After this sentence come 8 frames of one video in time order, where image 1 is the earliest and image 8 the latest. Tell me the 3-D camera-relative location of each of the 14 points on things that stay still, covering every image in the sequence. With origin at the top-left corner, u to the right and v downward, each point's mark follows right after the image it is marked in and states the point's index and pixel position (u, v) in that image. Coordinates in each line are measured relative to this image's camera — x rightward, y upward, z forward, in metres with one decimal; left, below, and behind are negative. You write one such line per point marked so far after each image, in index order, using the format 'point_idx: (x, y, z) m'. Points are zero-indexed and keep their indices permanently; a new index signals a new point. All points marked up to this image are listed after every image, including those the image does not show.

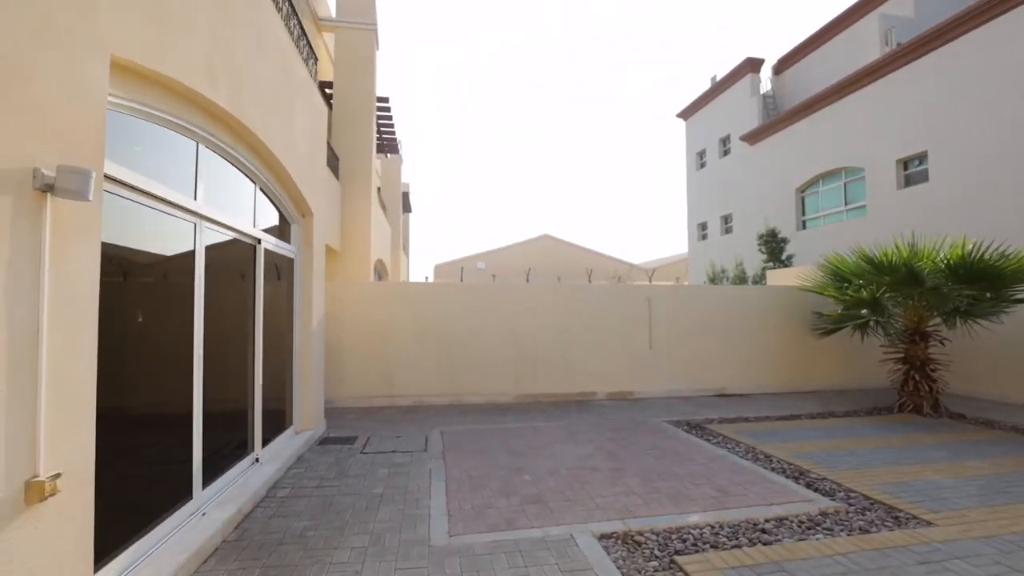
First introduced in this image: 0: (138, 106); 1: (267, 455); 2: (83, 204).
0: (-2.1, +1.0, +2.7) m
1: (-2.4, -1.6, +4.7) m
2: (-1.8, +0.3, +2.0) m
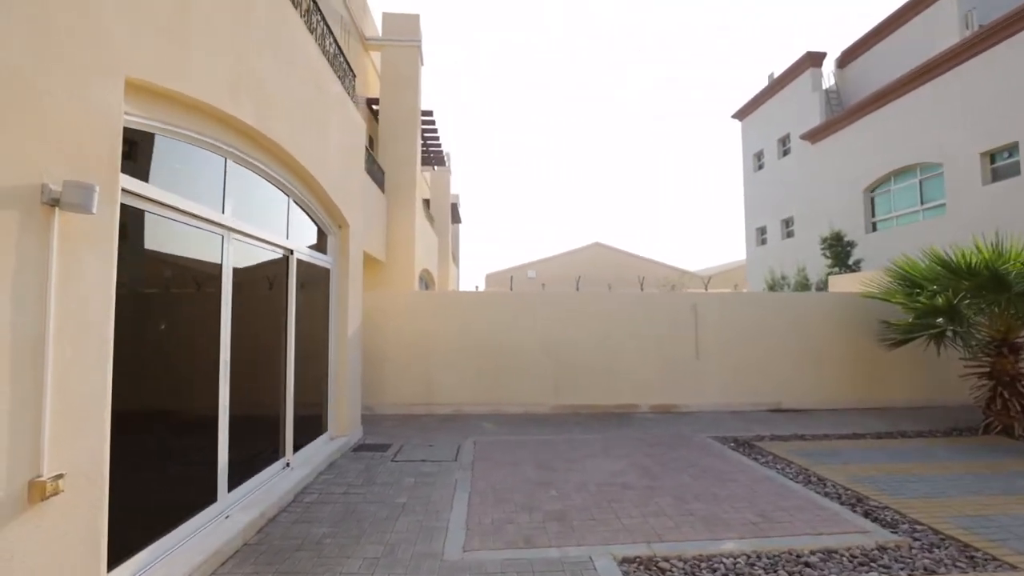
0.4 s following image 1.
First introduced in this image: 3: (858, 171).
0: (-2.1, +1.0, +2.8) m
1: (-2.1, -1.7, +4.8) m
2: (-1.9, +0.3, +2.1) m
3: (+9.5, +3.2, +13.3) m
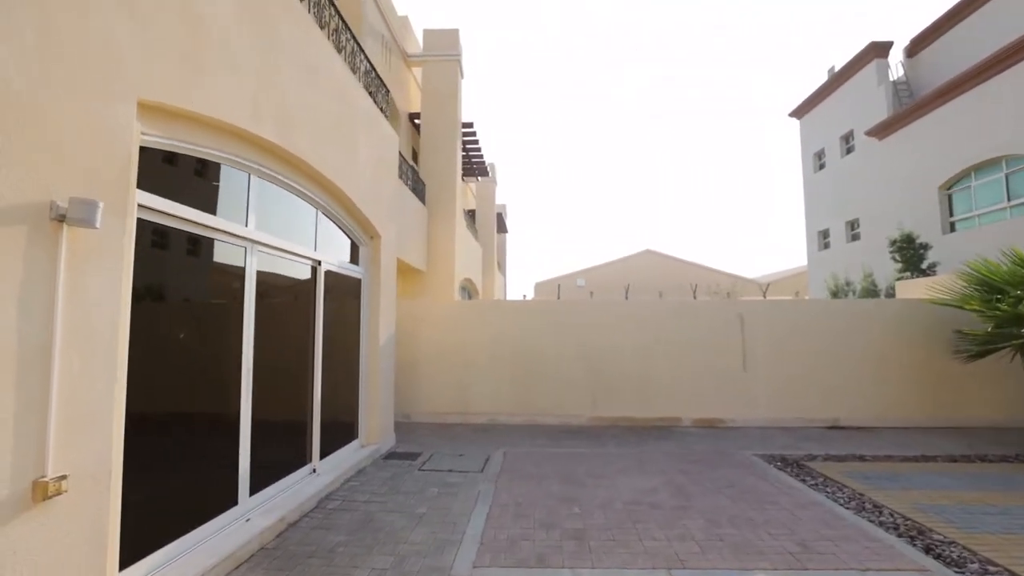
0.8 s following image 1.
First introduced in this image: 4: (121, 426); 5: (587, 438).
0: (-2.1, +0.9, +3.0) m
1: (-1.9, -1.8, +4.9) m
2: (-1.9, +0.3, +2.3) m
3: (+10.6, +3.1, +12.2) m
4: (-2.0, -0.7, +2.5) m
5: (+1.1, -2.2, +7.1) m
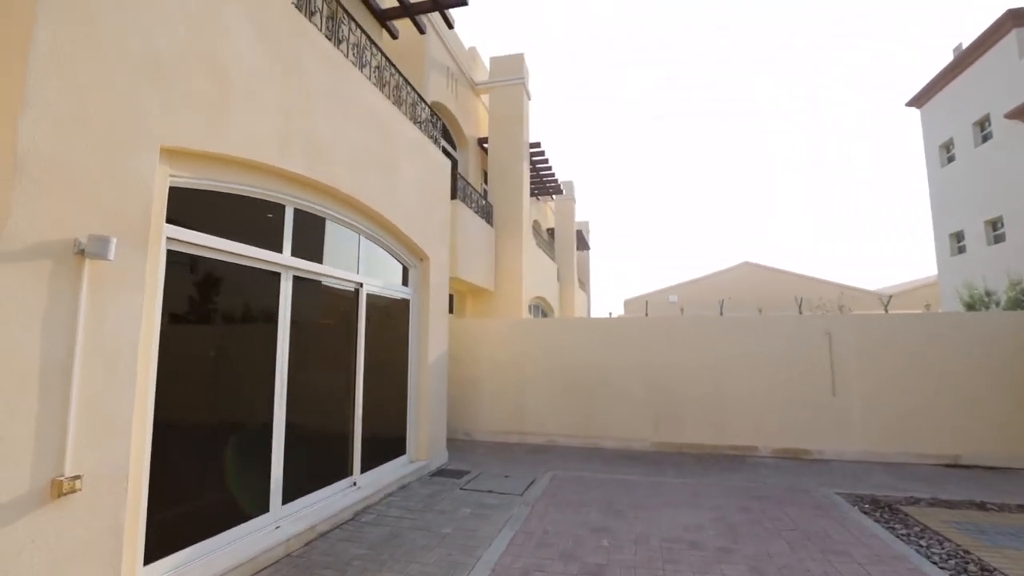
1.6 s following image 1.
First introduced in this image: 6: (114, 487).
0: (-2.1, +0.7, +3.3) m
1: (-1.5, -2.0, +5.1) m
2: (-2.1, +0.1, +2.6) m
3: (+12.1, +2.9, +9.9) m
4: (-2.1, -0.8, +2.8) m
5: (+1.9, -2.5, +6.7) m
6: (-2.1, -1.0, +2.5) m
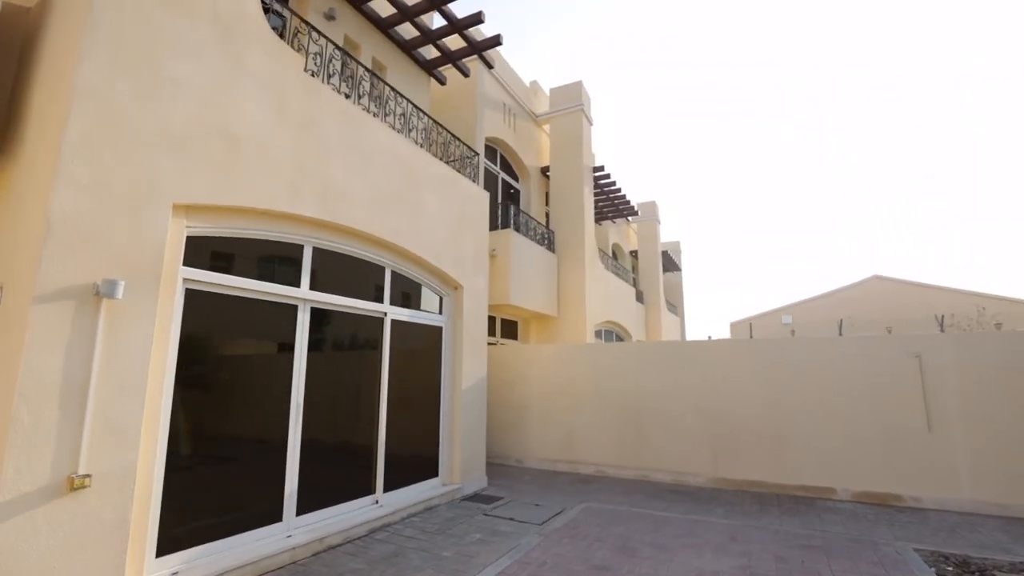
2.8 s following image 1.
0: (-2.4, +0.5, +3.9) m
1: (-1.3, -2.4, +5.4) m
2: (-2.5, -0.1, +3.2) m
3: (+12.9, +2.8, +7.4) m
4: (-2.5, -1.1, +3.3) m
5: (+2.3, -2.7, +6.2) m
6: (-2.5, -1.3, +3.1) m
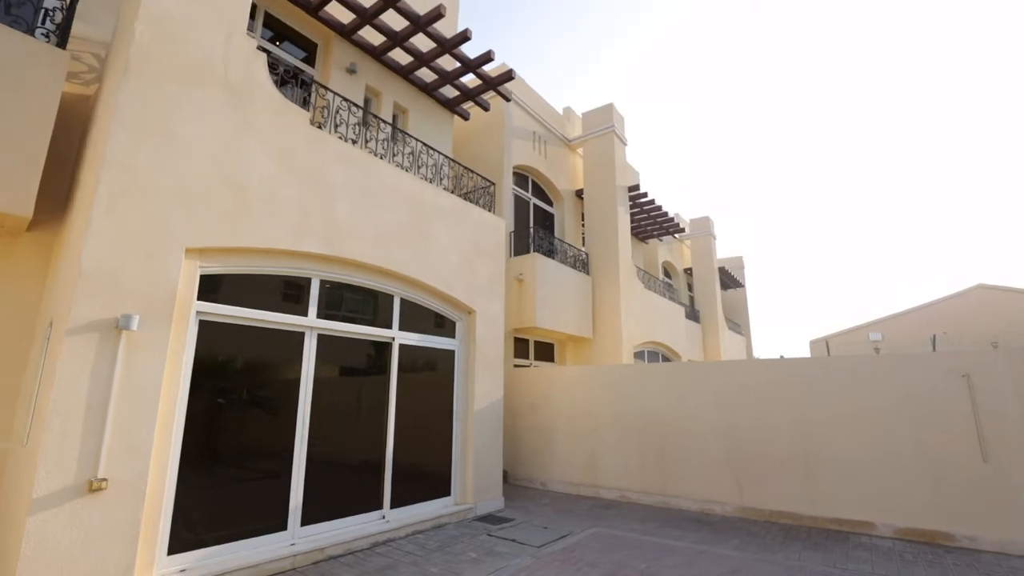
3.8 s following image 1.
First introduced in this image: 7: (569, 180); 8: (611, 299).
0: (-2.6, +0.2, +4.5) m
1: (-1.3, -2.7, +5.6) m
2: (-2.9, -0.4, +3.8) m
3: (+12.9, +2.8, +5.8) m
4: (-2.8, -1.3, +3.9) m
5: (+2.4, -3.0, +5.9) m
6: (-2.8, -1.5, +3.6) m
7: (+1.5, +2.9, +12.6) m
8: (+2.3, -0.3, +11.2) m
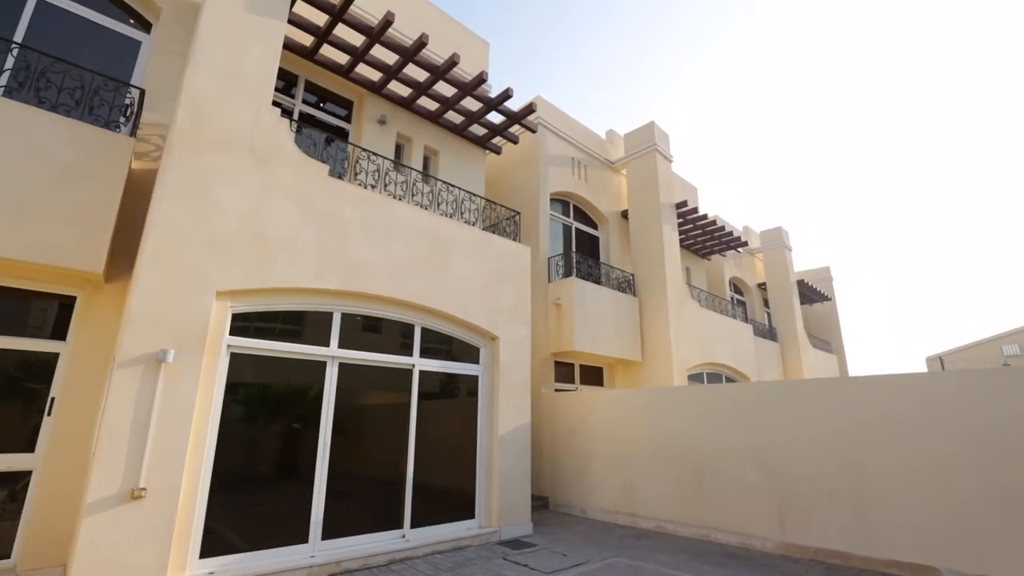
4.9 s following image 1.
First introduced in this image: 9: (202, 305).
0: (-2.7, -0.2, +5.2) m
1: (-1.1, -3.0, +5.9) m
2: (-3.1, -0.7, +4.5) m
3: (+12.7, +3.1, +3.8) m
4: (-2.9, -1.7, +4.5) m
5: (+2.6, -3.2, +5.4) m
6: (-3.0, -1.9, +4.2) m
7: (+2.7, +2.3, +12.6) m
8: (+3.4, -0.7, +10.9) m
9: (-3.0, -0.2, +4.7) m
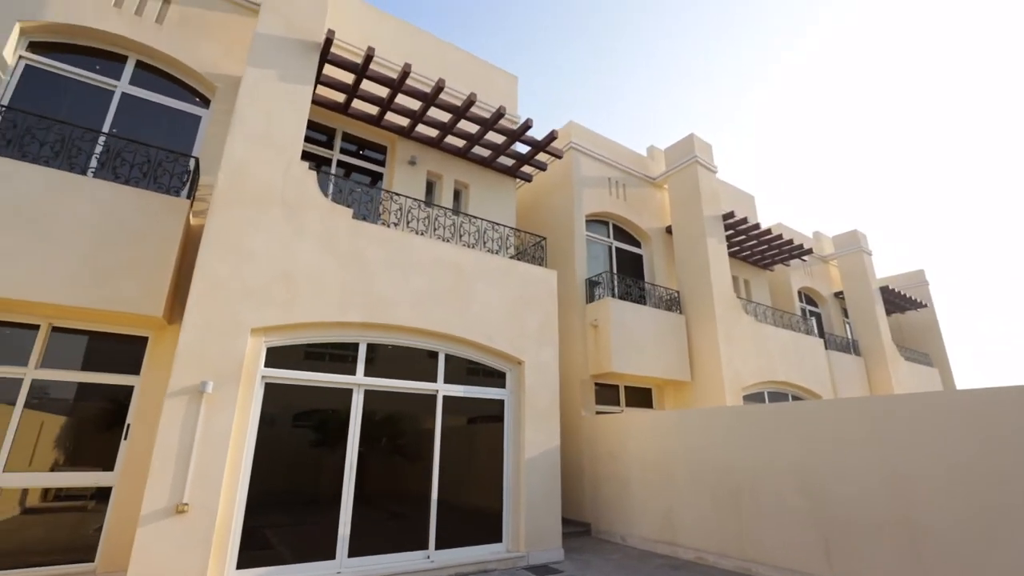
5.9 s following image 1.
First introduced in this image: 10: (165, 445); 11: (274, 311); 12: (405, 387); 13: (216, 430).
0: (-2.6, -0.6, +5.8) m
1: (-0.8, -3.4, +6.1) m
2: (-3.1, -1.1, +5.1) m
3: (+12.2, +3.5, +2.2) m
4: (-2.9, -2.1, +5.0) m
5: (+2.8, -3.3, +5.1) m
6: (-3.0, -2.3, +4.8) m
7: (+3.7, +1.8, +12.4) m
8: (+4.3, -1.1, +10.4) m
9: (-3.0, -0.6, +5.3) m
10: (-3.4, -1.5, +4.7) m
11: (-2.8, -0.2, +5.6) m
12: (-1.4, -1.3, +6.5) m
13: (-3.1, -1.5, +5.0) m
